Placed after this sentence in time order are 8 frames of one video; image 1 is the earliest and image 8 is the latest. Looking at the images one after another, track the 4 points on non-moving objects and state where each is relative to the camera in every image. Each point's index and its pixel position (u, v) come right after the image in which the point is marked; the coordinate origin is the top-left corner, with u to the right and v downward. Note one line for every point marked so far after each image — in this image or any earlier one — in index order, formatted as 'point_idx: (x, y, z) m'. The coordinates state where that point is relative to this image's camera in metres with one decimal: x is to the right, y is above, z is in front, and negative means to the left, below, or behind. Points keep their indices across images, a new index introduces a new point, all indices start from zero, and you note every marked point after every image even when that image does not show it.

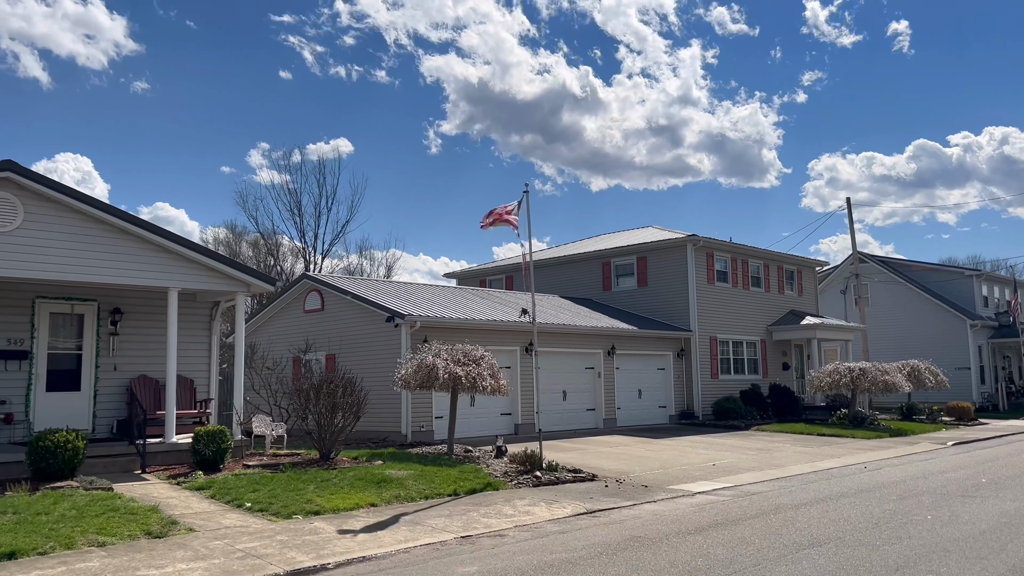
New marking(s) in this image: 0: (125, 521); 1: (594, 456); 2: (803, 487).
0: (-3.9, -2.4, +8.4) m
1: (+1.6, -3.3, +16.1) m
2: (+4.3, -2.9, +12.2) m
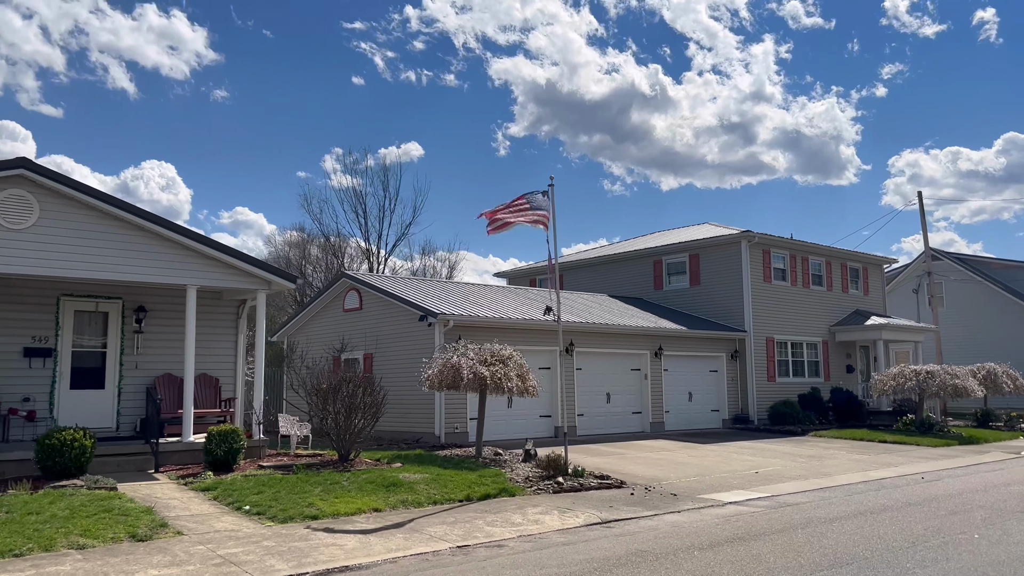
0: (-4.0, -2.3, +8.2) m
1: (+2.2, -3.2, +15.4) m
2: (+4.6, -2.9, +11.3) m
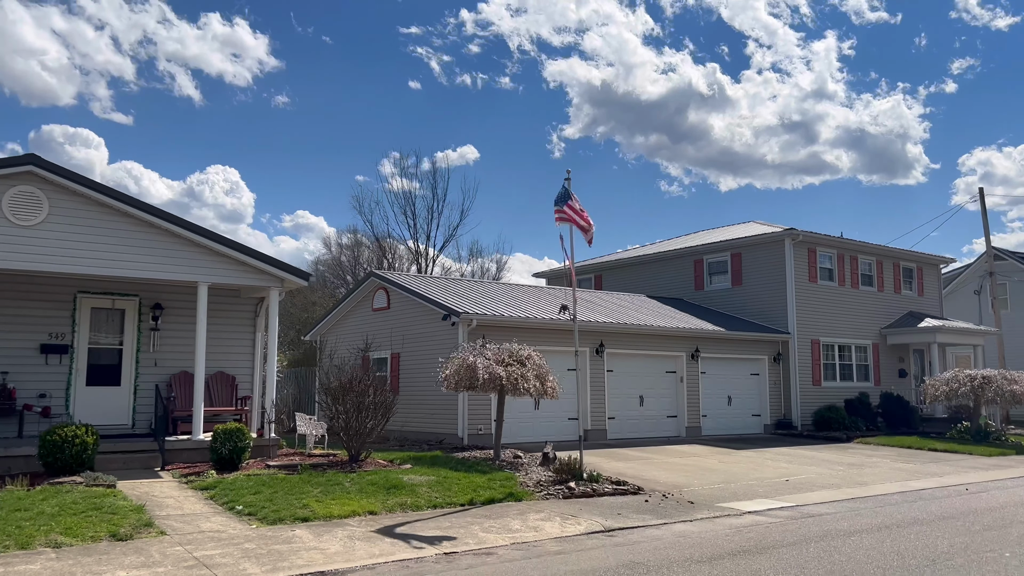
0: (-4.1, -2.3, +8.1) m
1: (+2.6, -3.2, +14.8) m
2: (+4.7, -2.9, +10.6) m
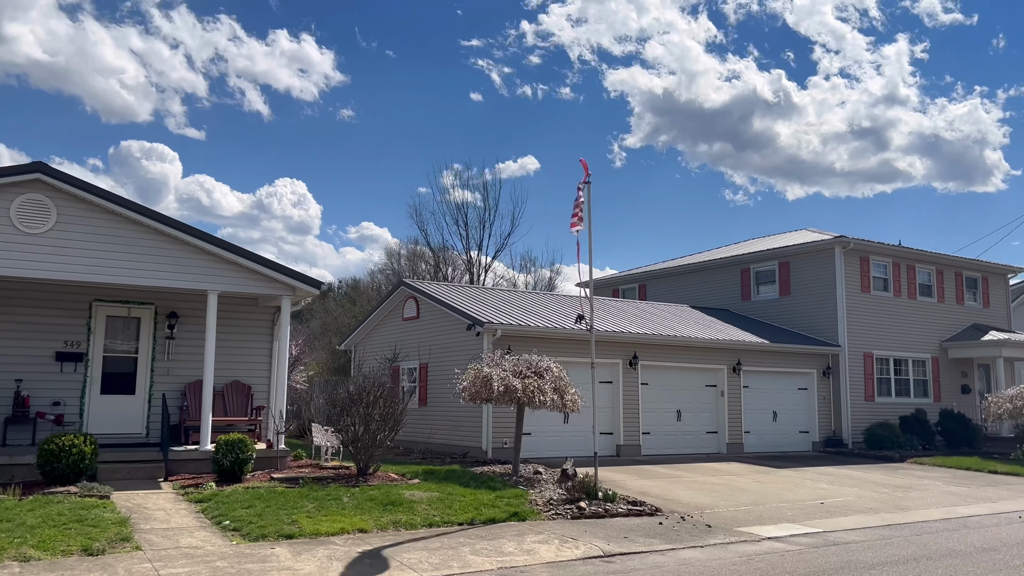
0: (-4.2, -2.4, +7.9) m
1: (+3.0, -3.4, +14.1) m
2: (+4.7, -3.0, +9.7) m
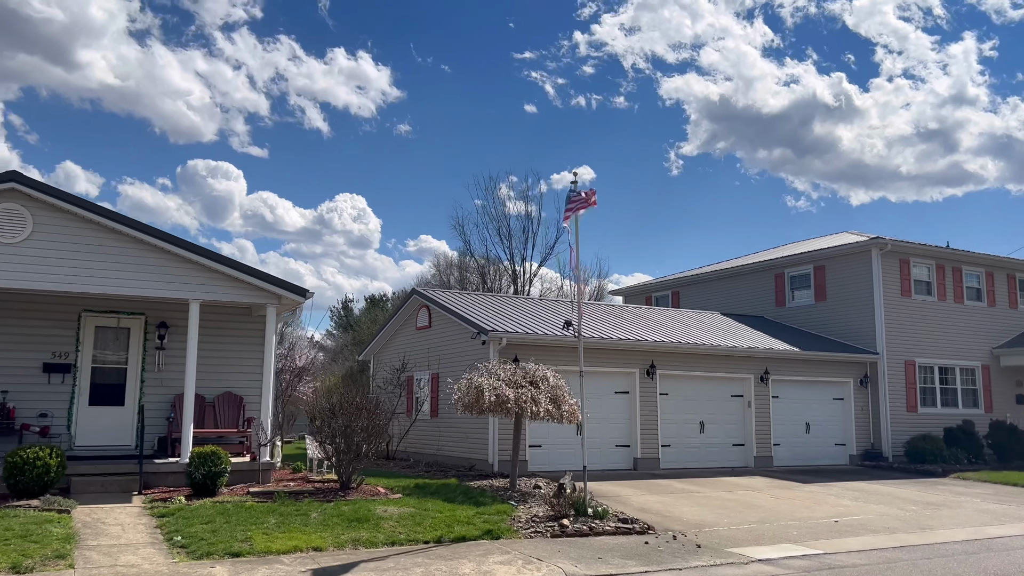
0: (-4.6, -2.4, +7.6) m
1: (+2.9, -3.4, +13.3) m
2: (+4.4, -3.0, +8.9) m
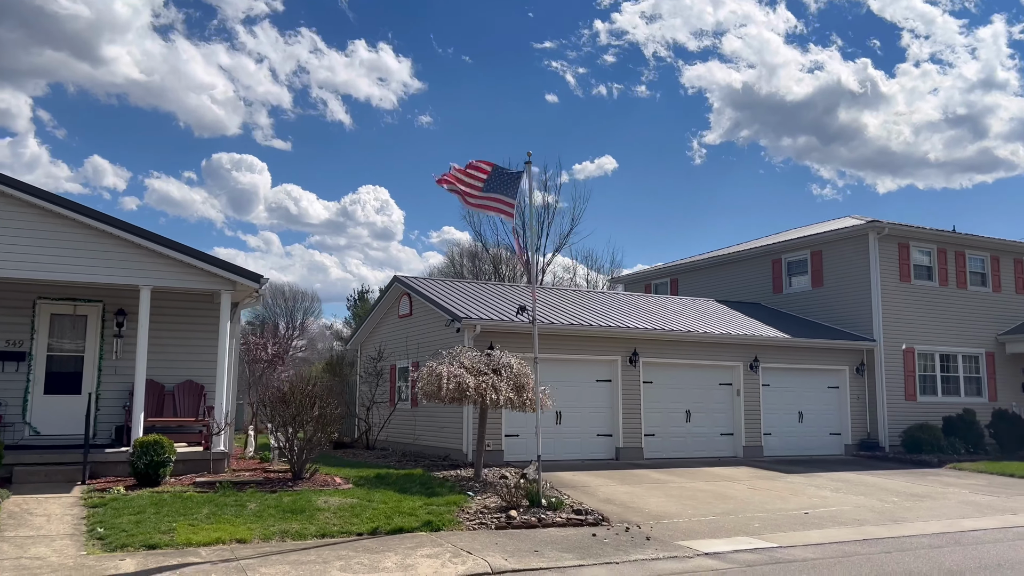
0: (-5.4, -2.3, +7.4) m
1: (+2.4, -3.2, +12.9) m
2: (+3.7, -2.8, +8.4) m
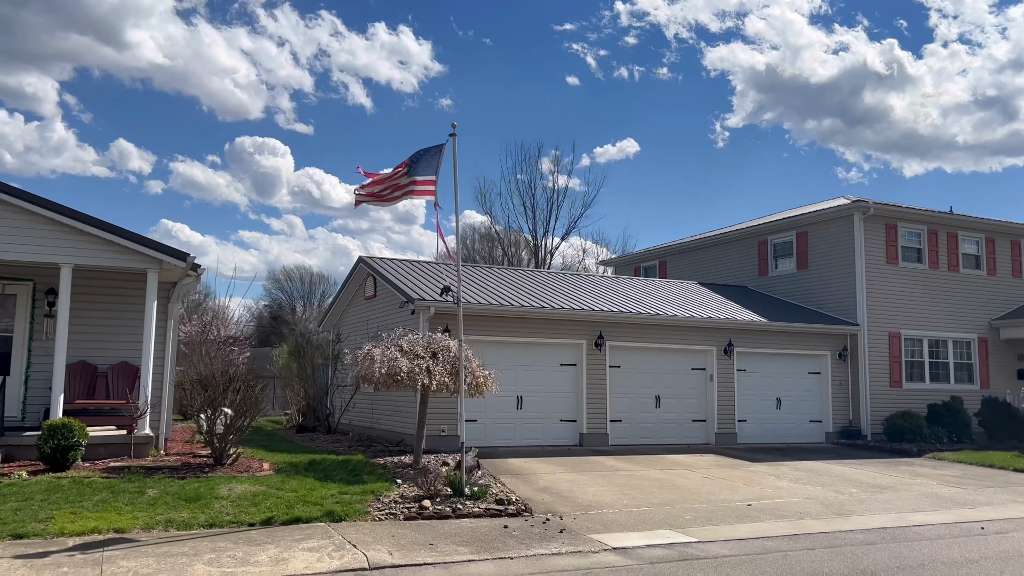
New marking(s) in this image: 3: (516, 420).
0: (-6.4, -2.1, +7.1) m
1: (+1.5, -2.9, +12.4) m
2: (+2.7, -2.5, +7.8) m
3: (+0.1, -2.6, +16.2) m
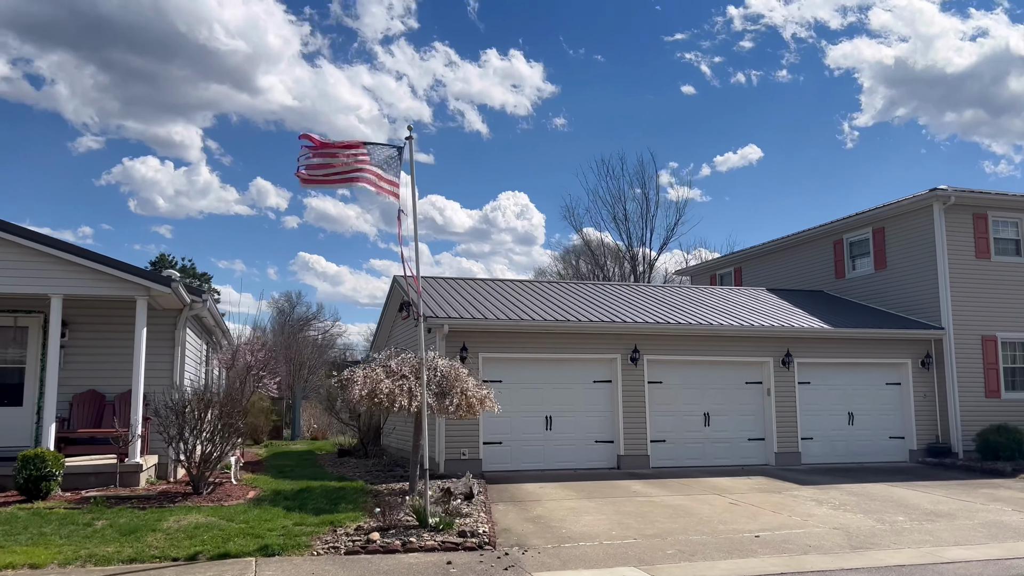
0: (-7.1, -2.4, +7.3) m
1: (+1.5, -3.0, +11.3) m
2: (+1.9, -2.5, +6.6) m
3: (+0.6, -2.8, +15.3) m
